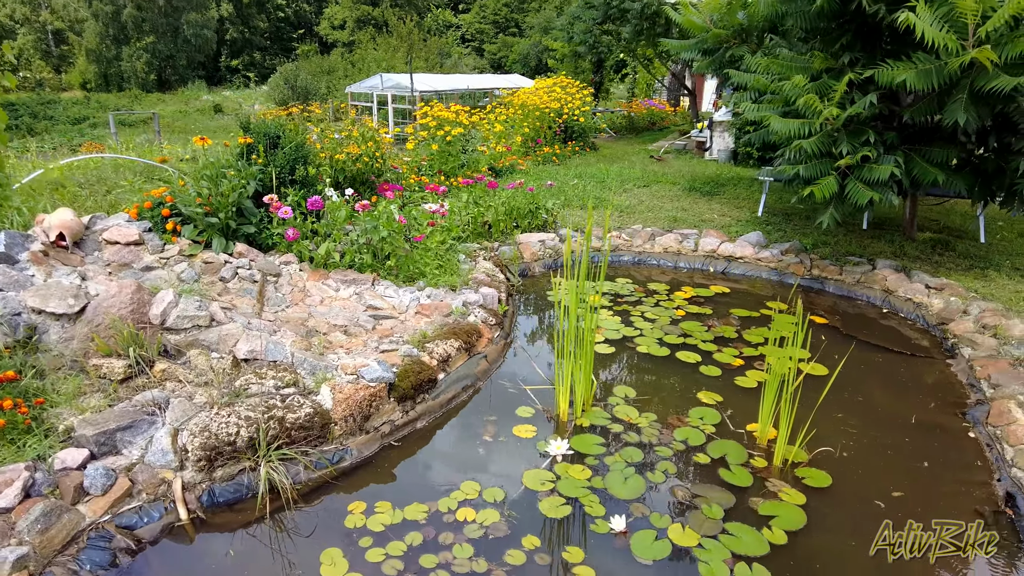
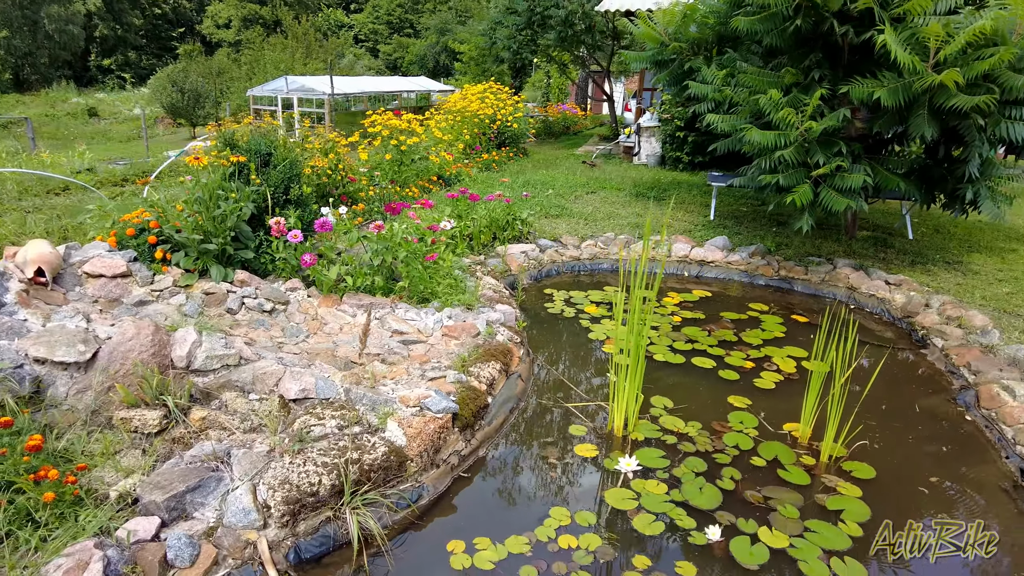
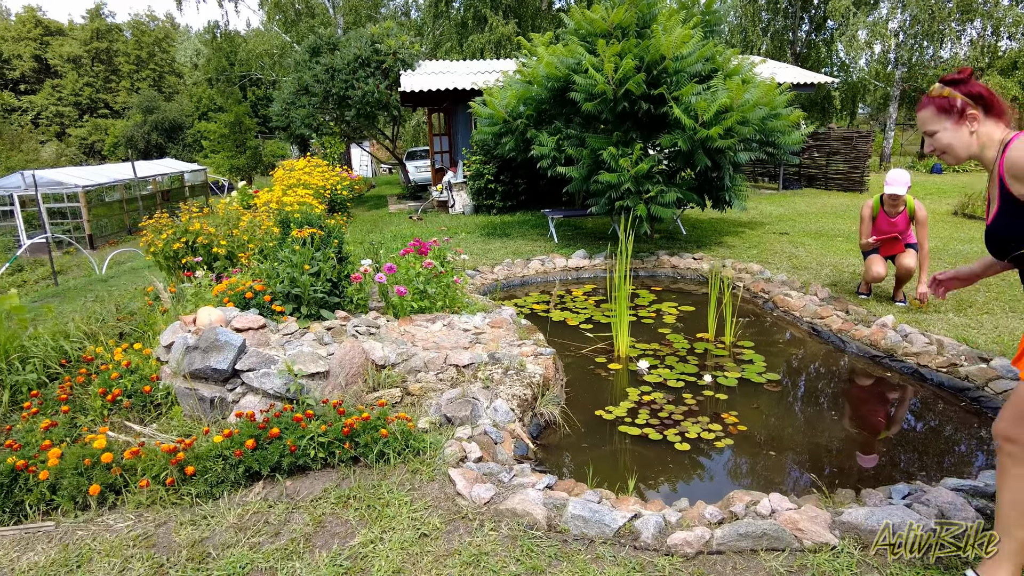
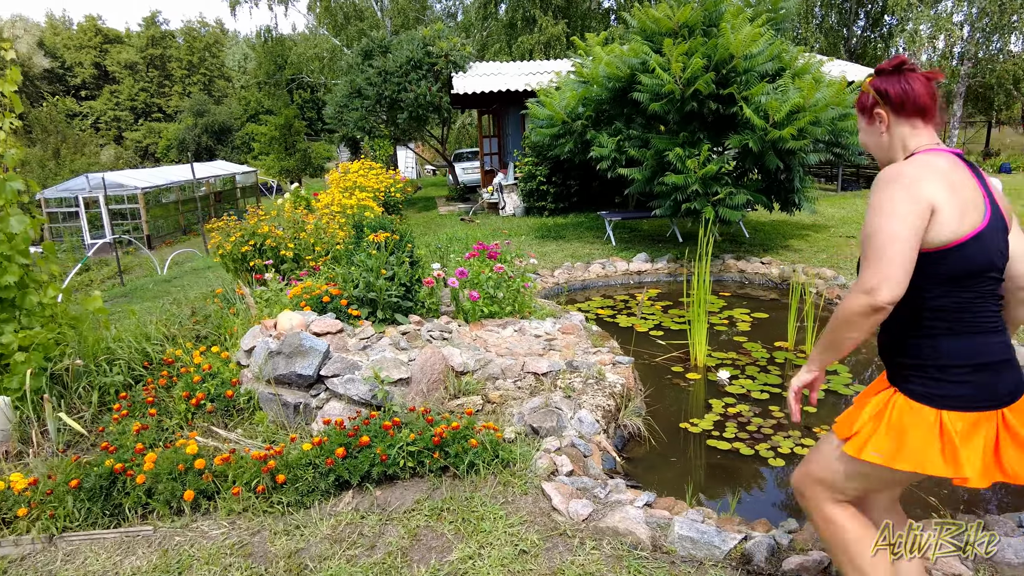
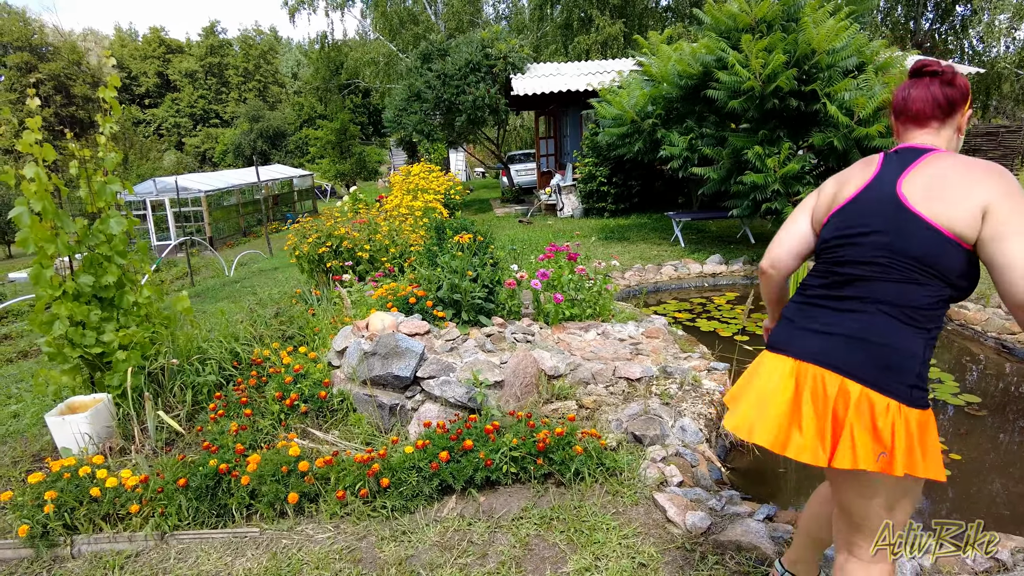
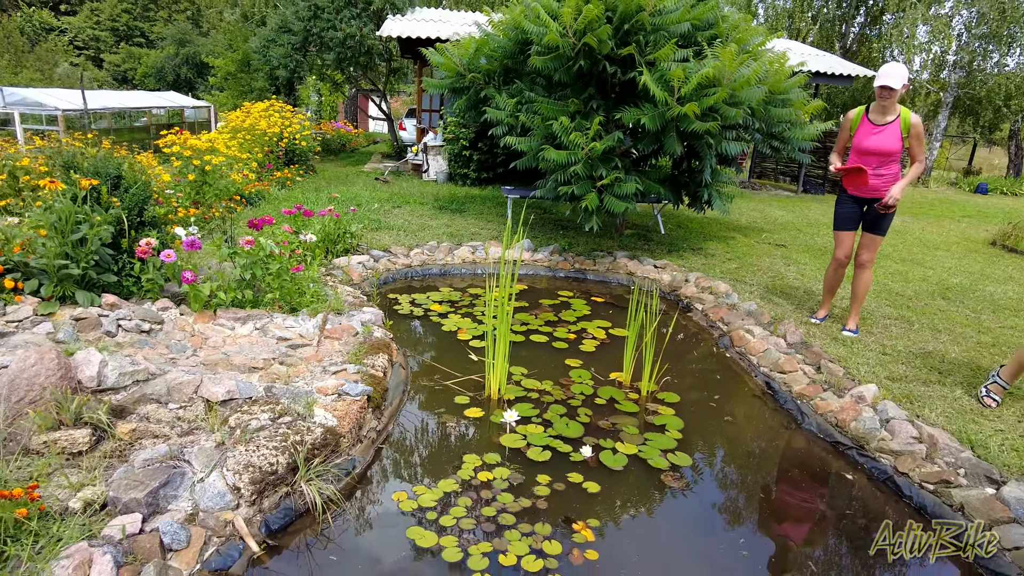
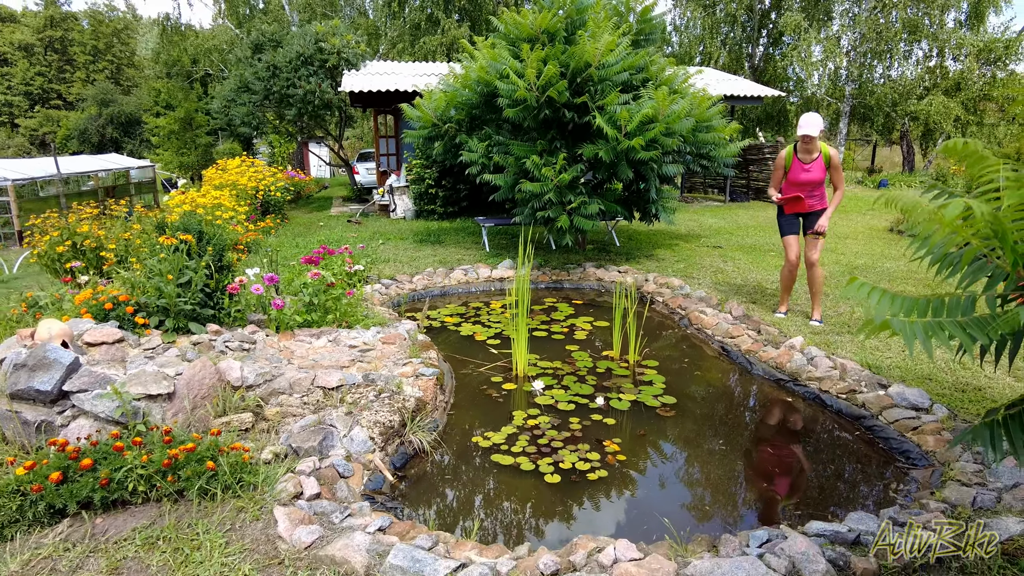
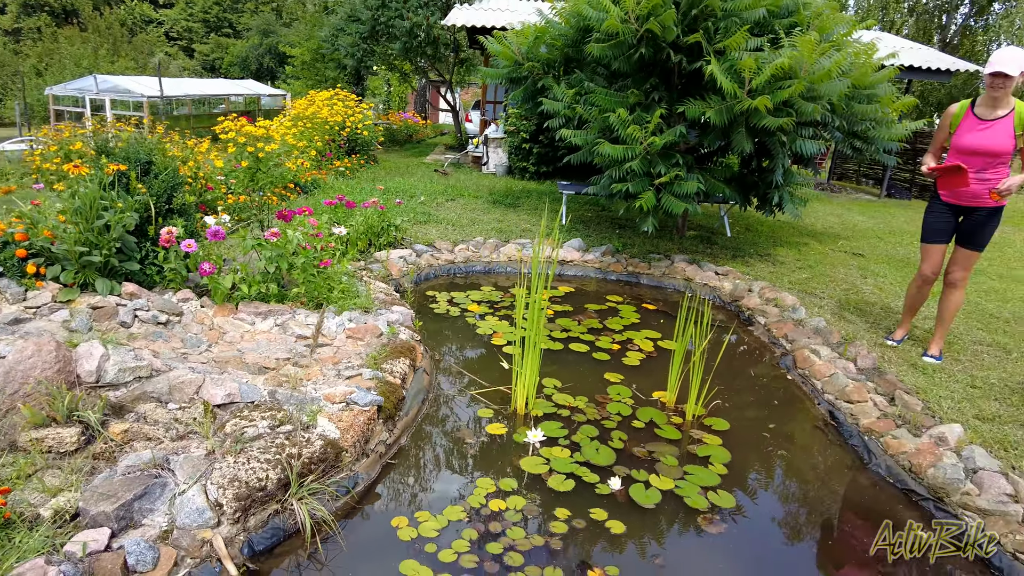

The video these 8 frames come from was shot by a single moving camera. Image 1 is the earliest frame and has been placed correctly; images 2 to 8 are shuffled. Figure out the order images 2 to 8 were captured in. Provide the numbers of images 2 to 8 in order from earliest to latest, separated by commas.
2, 8, 6, 7, 3, 4, 5
